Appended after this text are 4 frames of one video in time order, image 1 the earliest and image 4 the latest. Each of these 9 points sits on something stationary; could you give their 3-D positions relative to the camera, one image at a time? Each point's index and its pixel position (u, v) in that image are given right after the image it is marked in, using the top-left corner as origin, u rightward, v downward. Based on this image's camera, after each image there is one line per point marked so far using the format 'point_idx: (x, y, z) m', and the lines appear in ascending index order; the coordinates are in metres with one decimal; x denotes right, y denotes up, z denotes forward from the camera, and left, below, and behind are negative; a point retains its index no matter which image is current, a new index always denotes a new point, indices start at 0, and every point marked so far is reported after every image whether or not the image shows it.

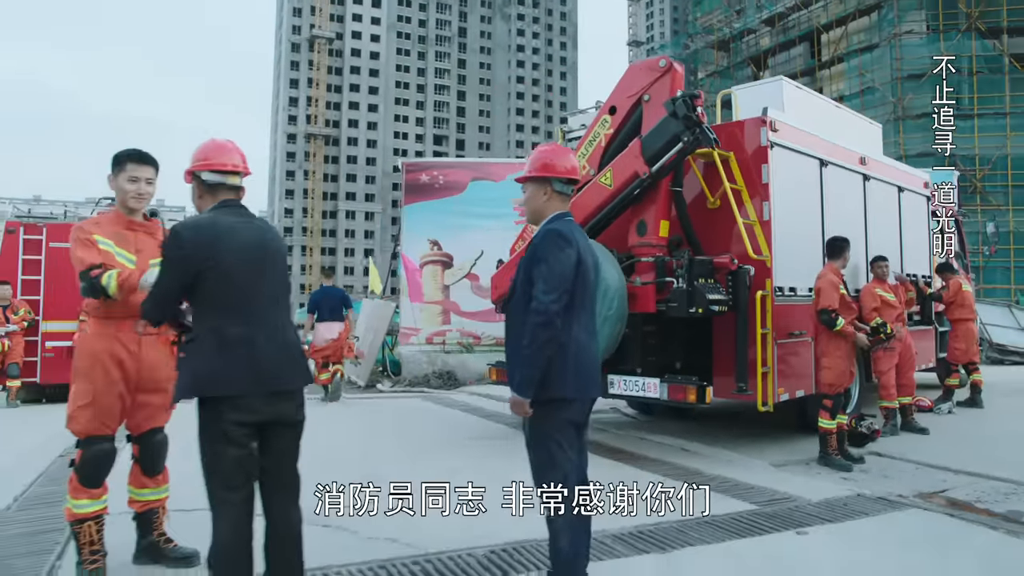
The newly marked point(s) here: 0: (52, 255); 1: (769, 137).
0: (-6.4, +0.5, +10.5) m
1: (+2.1, +1.2, +6.1) m
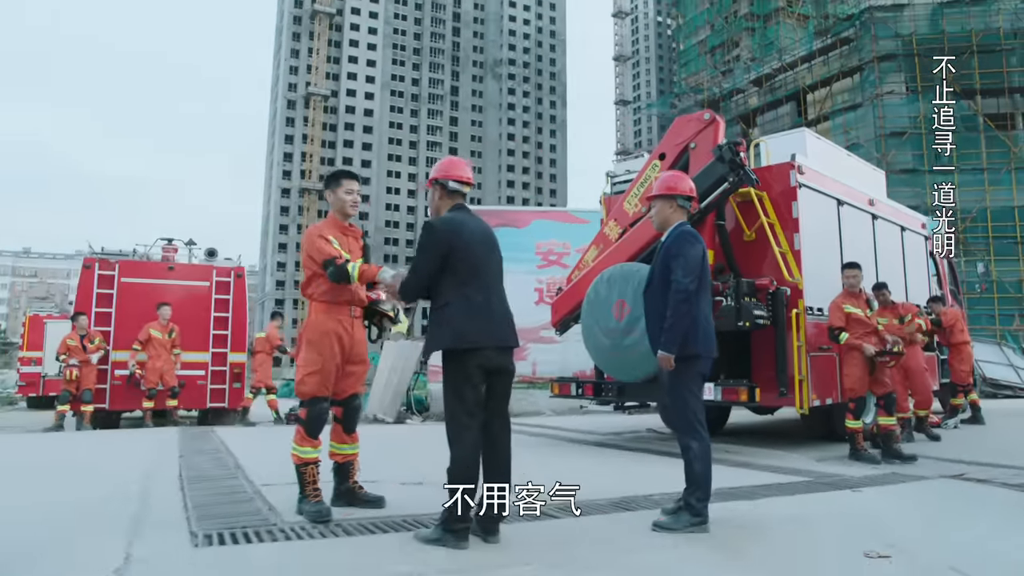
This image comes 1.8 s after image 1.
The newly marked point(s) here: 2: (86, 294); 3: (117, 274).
0: (-5.8, 0.0, +11.3) m
1: (+2.7, +1.0, +7.2) m
2: (-6.2, -0.1, +11.0) m
3: (-5.9, +0.2, +11.3) m
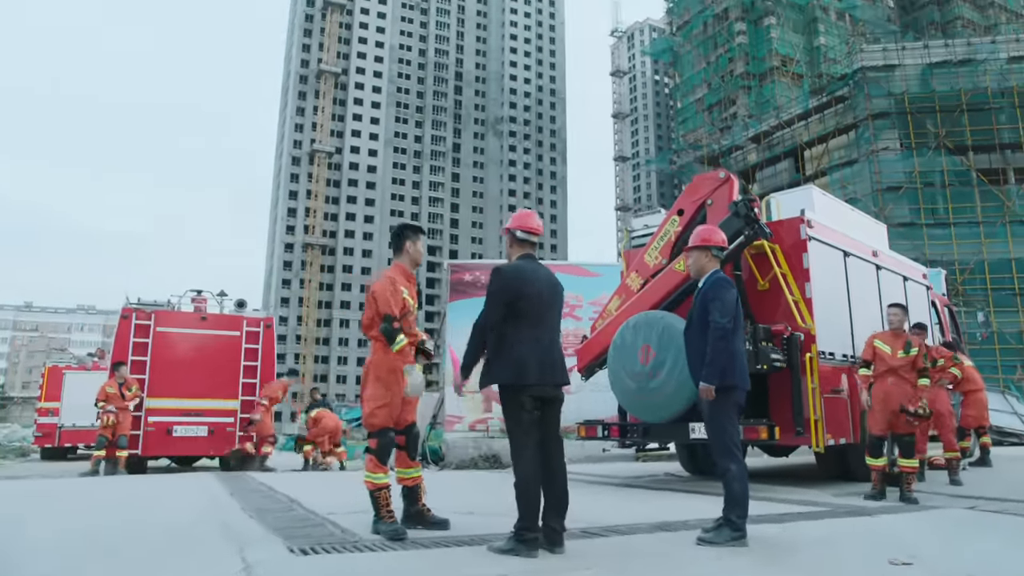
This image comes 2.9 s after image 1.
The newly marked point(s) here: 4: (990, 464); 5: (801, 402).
0: (-5.5, -0.8, +11.8) m
1: (+3.0, +0.6, +7.7) m
2: (-5.9, -0.8, +11.5) m
3: (-5.6, -0.6, +11.8) m
4: (+6.3, -2.3, +10.0) m
5: (+2.8, -1.1, +7.3) m
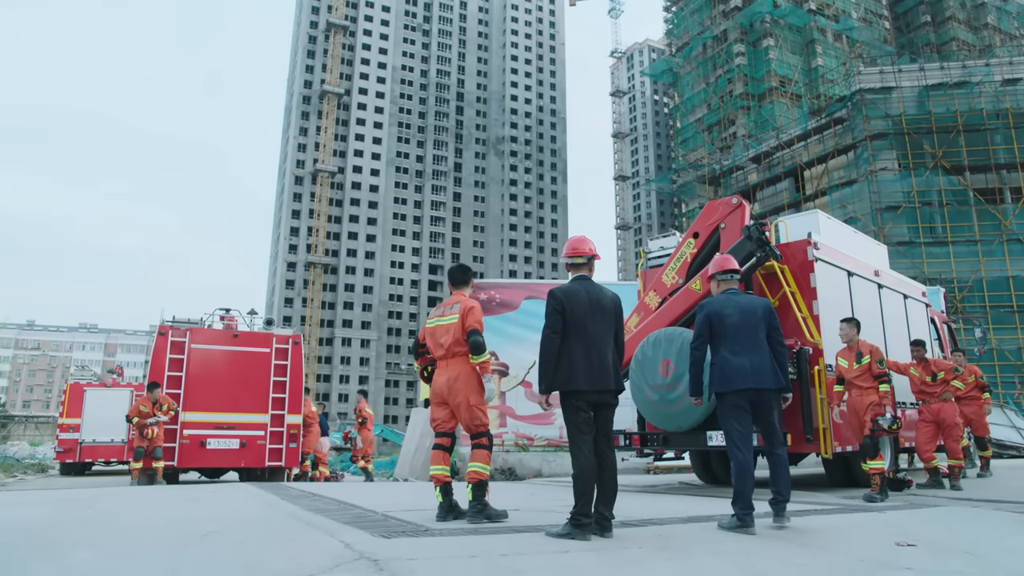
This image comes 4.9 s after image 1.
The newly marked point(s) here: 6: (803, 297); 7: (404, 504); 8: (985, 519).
0: (-5.2, -1.1, +12.3) m
1: (+3.3, +0.4, +8.3) m
2: (-5.6, -1.1, +12.1) m
3: (-5.3, -0.9, +12.4) m
4: (+6.6, -2.6, +10.5) m
5: (+3.1, -1.3, +7.8) m
6: (+3.2, -0.1, +8.3) m
7: (-0.9, -1.8, +6.1) m
8: (+3.5, -1.7, +5.7) m
